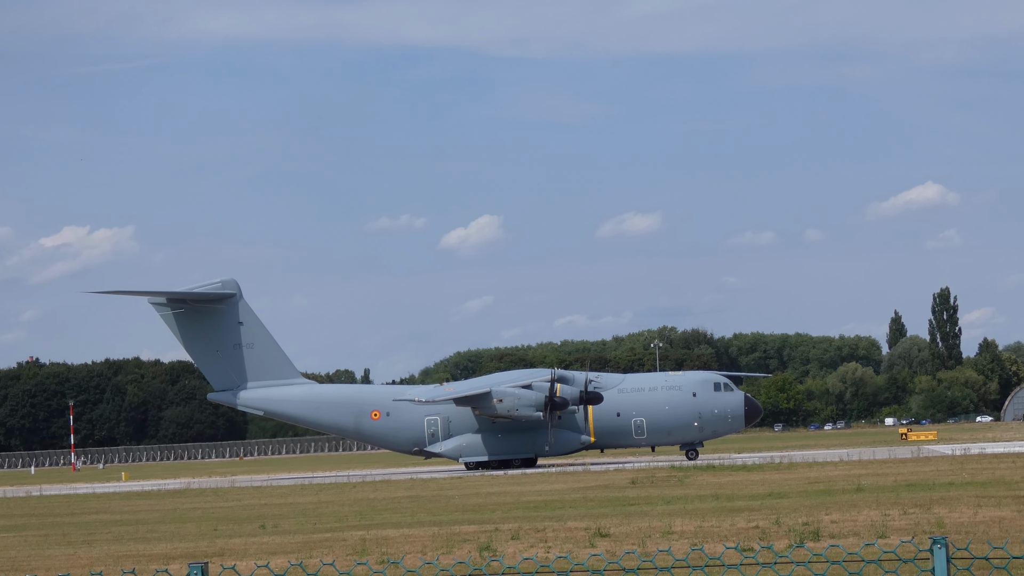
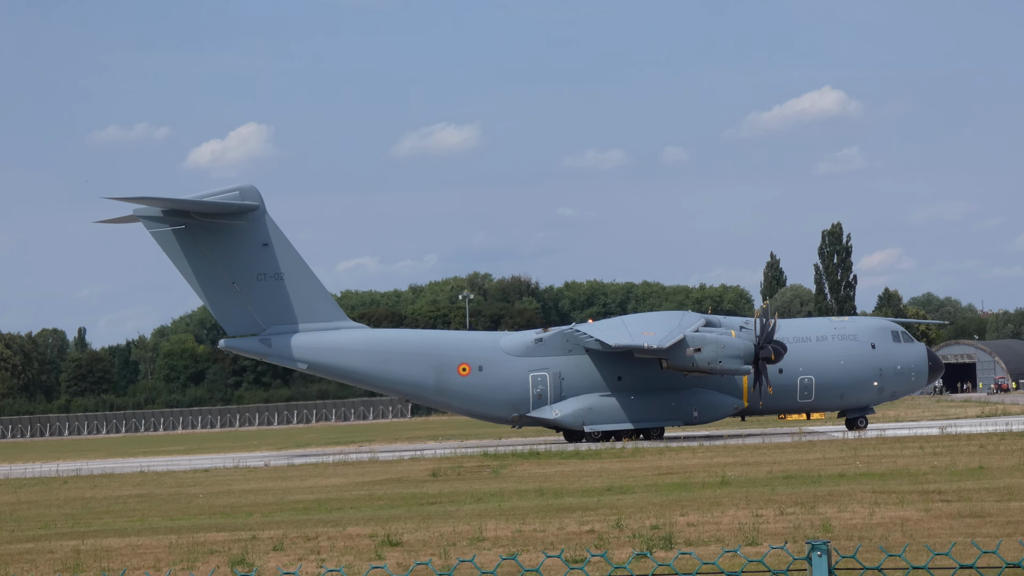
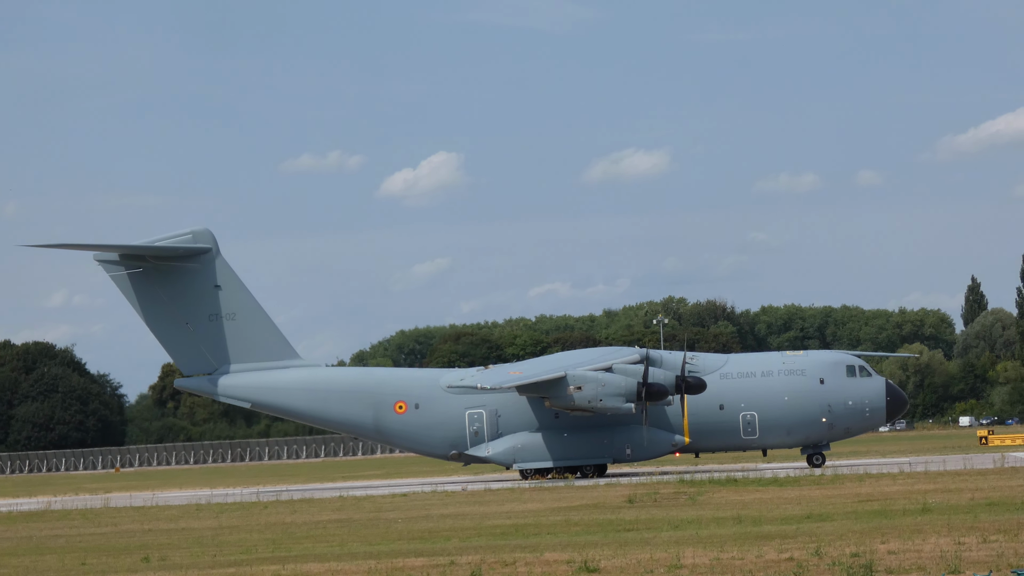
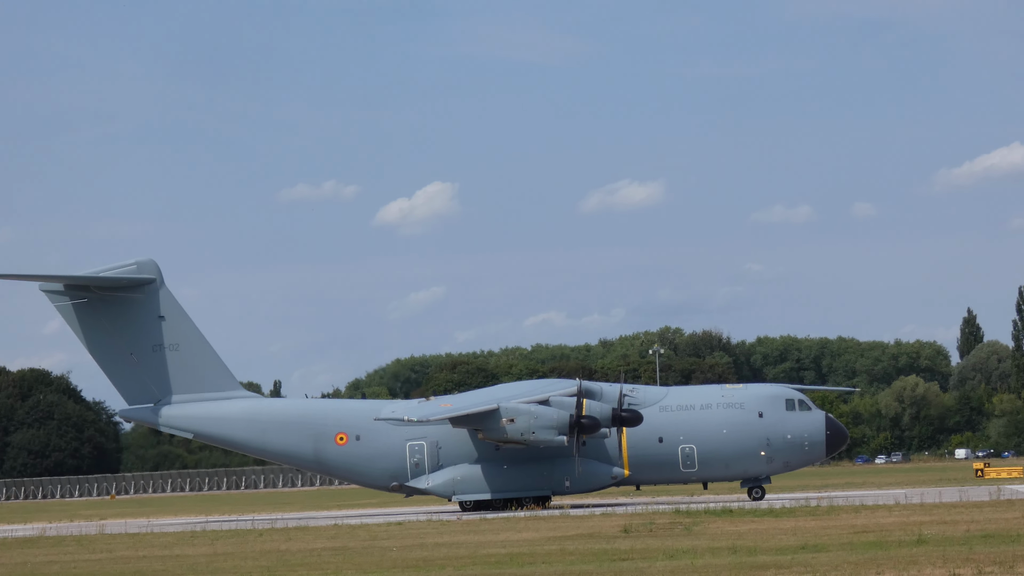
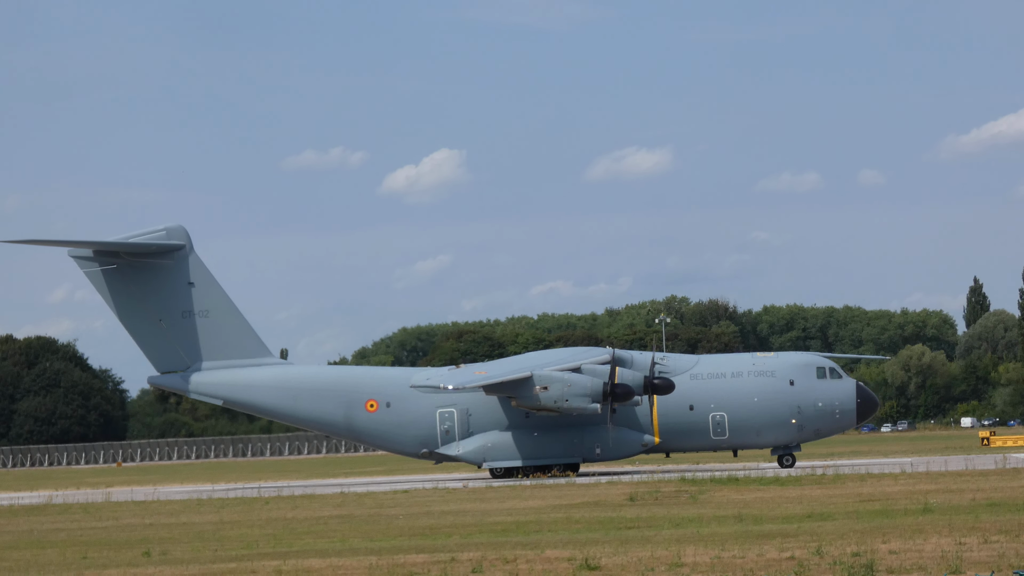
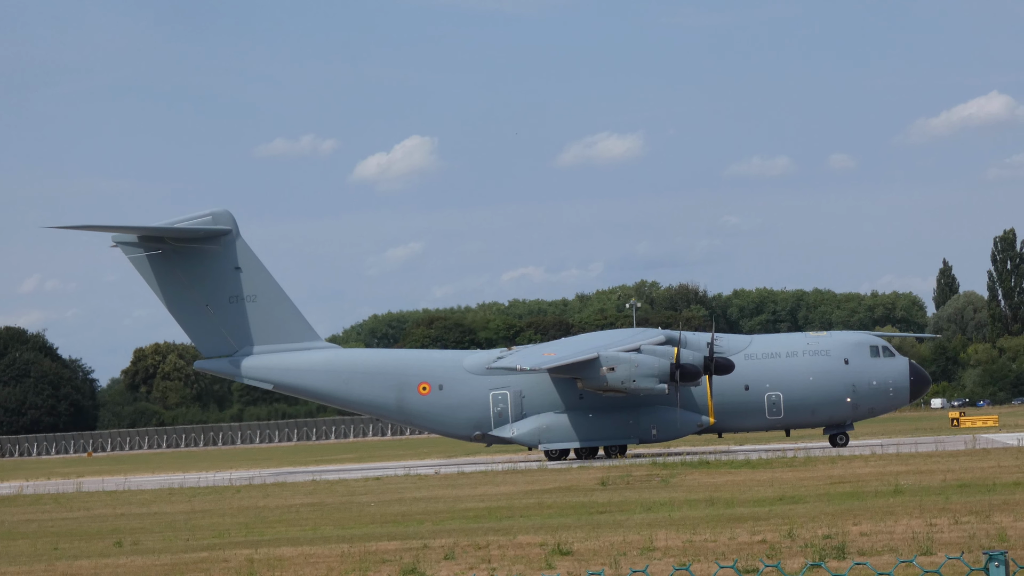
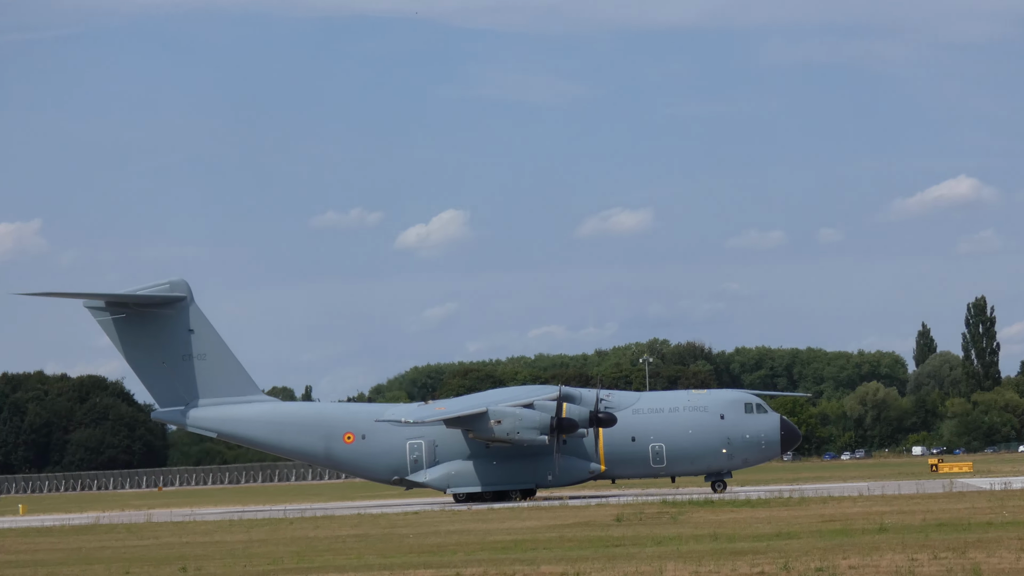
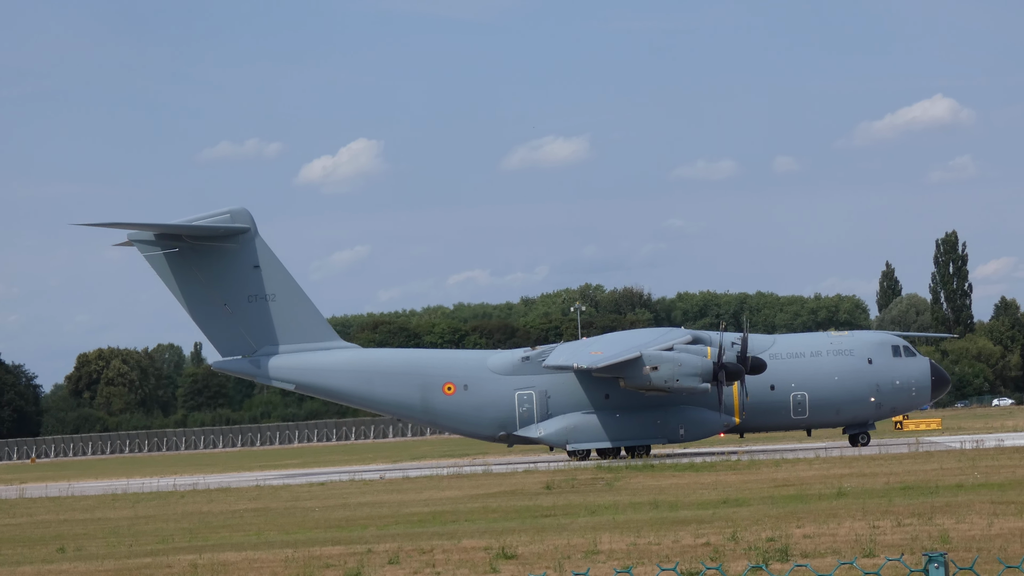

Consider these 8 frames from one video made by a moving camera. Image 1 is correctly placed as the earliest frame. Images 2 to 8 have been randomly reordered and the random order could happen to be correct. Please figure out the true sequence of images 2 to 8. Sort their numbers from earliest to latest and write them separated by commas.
7, 4, 5, 3, 6, 8, 2
